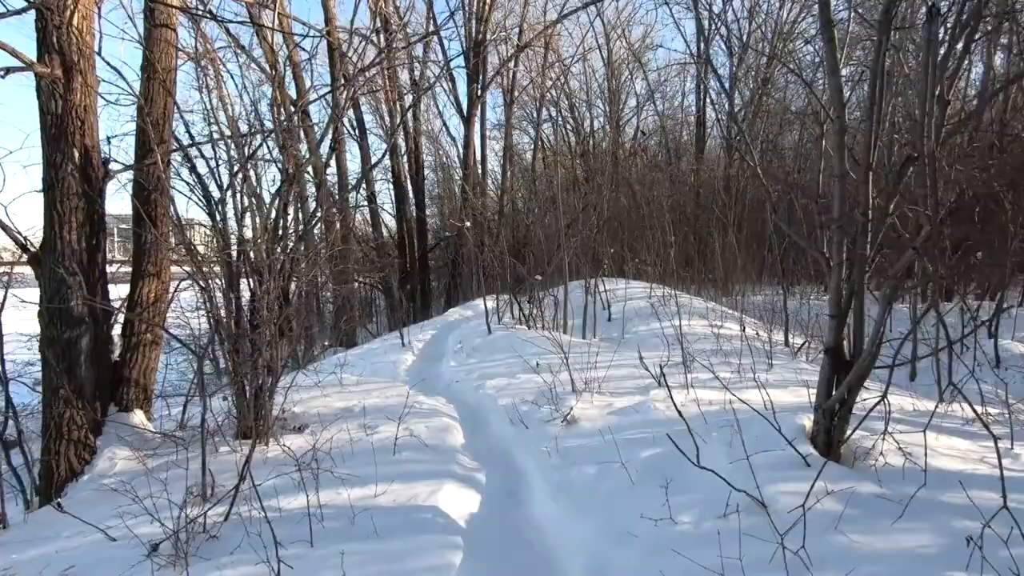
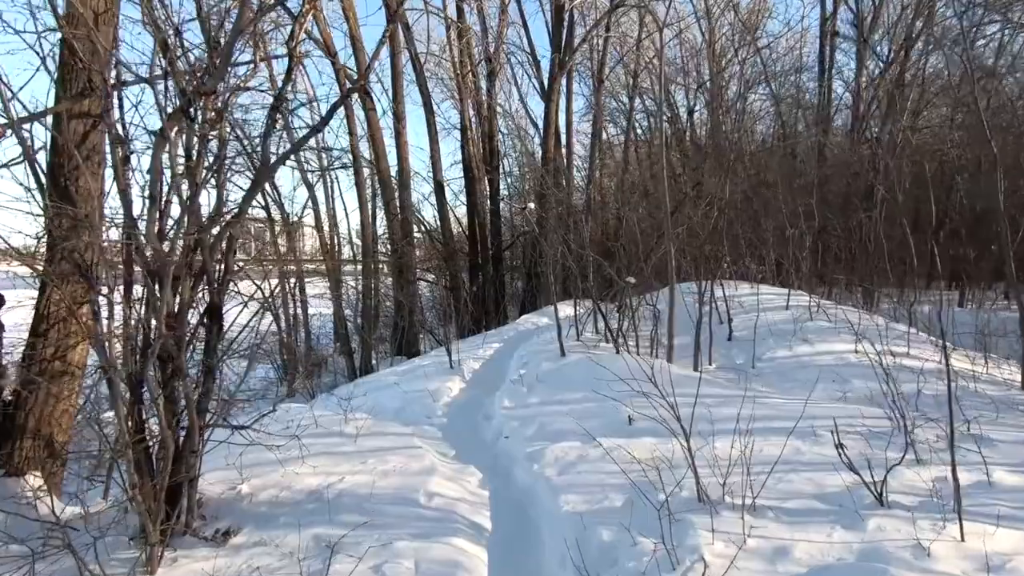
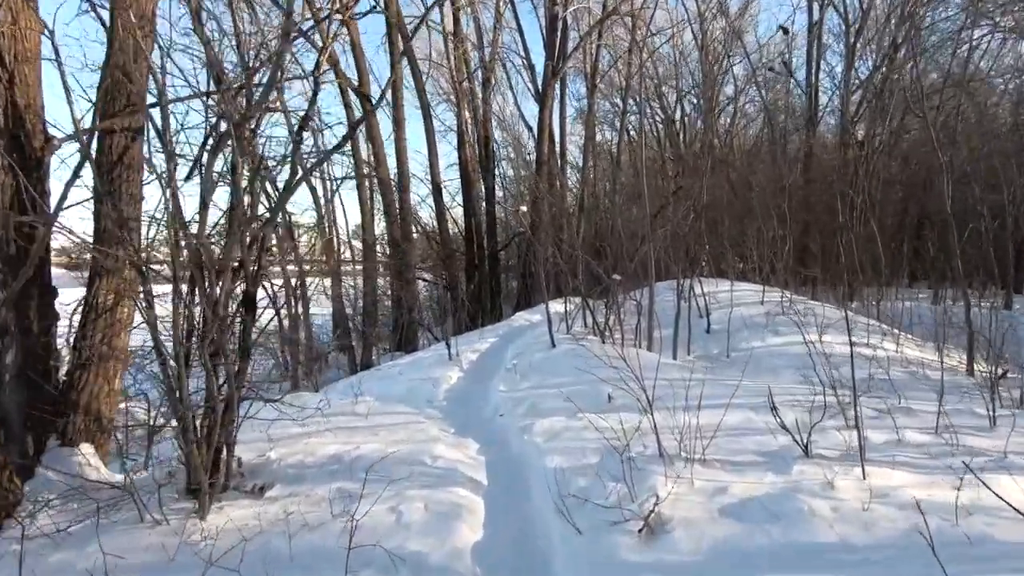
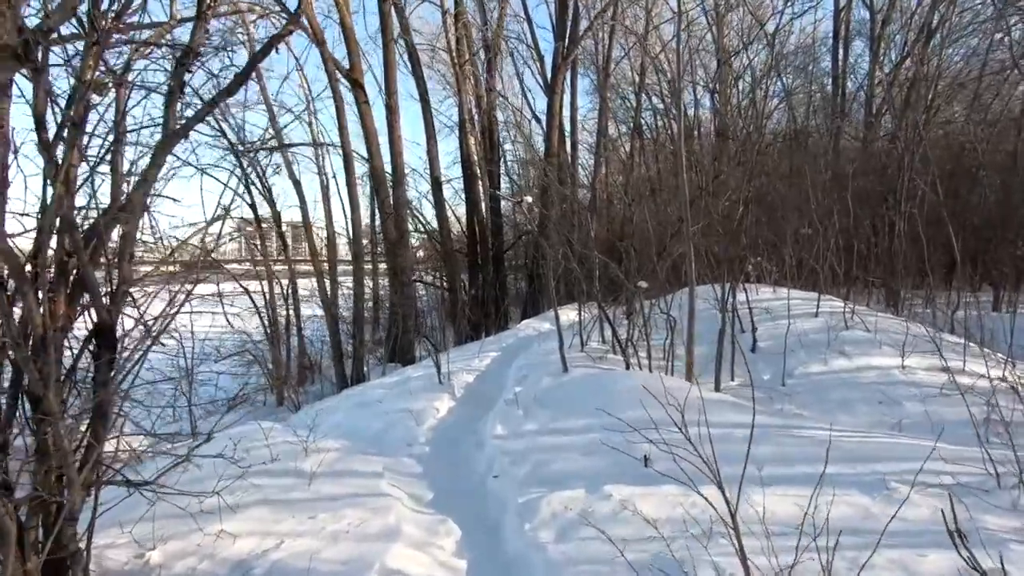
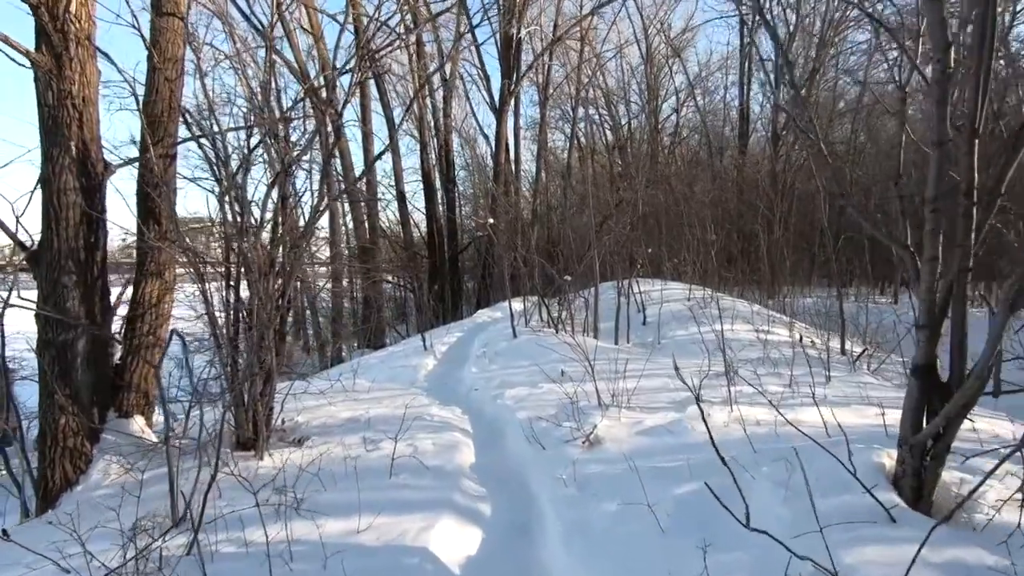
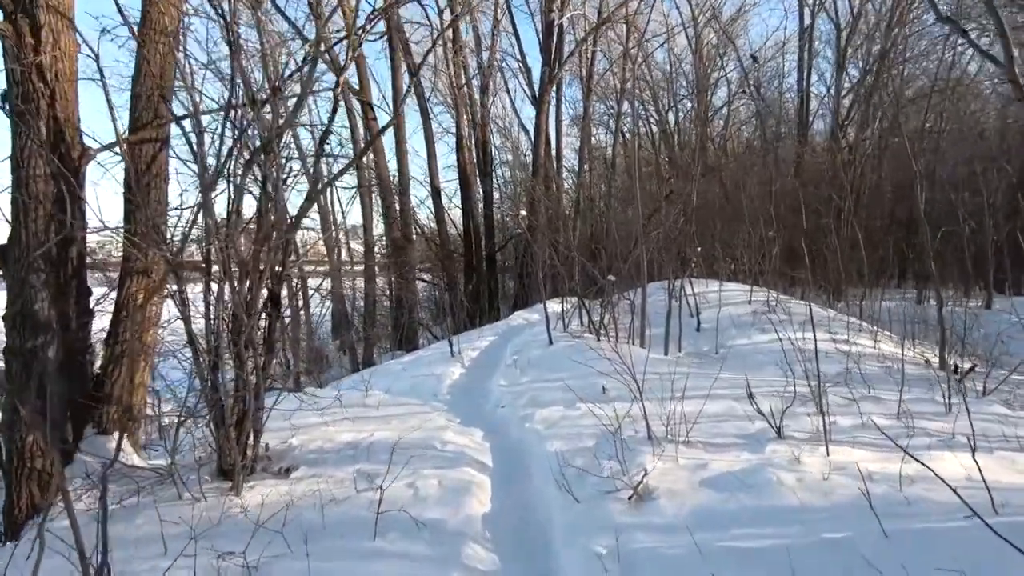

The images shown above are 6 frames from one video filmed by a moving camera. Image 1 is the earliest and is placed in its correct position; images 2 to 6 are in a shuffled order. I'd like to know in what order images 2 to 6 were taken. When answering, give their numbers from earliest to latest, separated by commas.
5, 6, 3, 2, 4
